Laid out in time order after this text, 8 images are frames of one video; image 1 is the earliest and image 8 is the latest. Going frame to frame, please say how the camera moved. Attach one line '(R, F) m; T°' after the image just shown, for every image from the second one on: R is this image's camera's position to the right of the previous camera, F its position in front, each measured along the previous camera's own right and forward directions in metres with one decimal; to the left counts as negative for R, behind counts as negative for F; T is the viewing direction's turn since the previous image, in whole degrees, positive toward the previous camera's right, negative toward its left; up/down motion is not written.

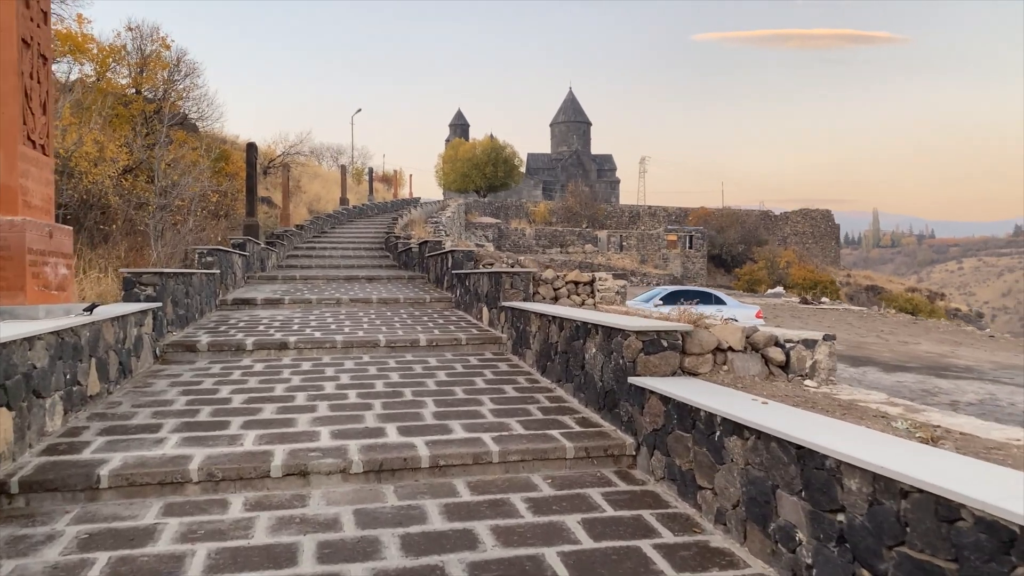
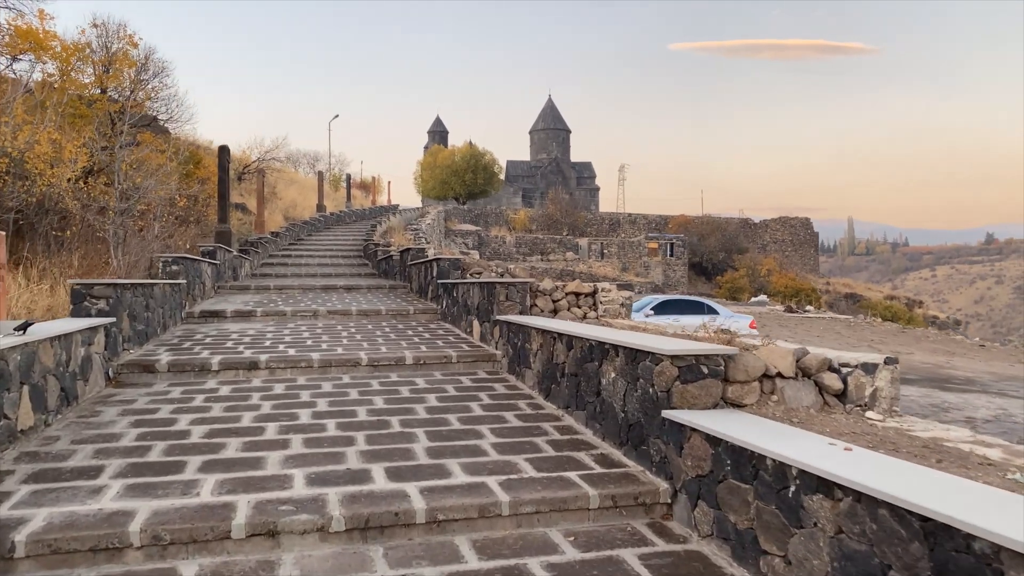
(-0.1, +0.5) m; +2°
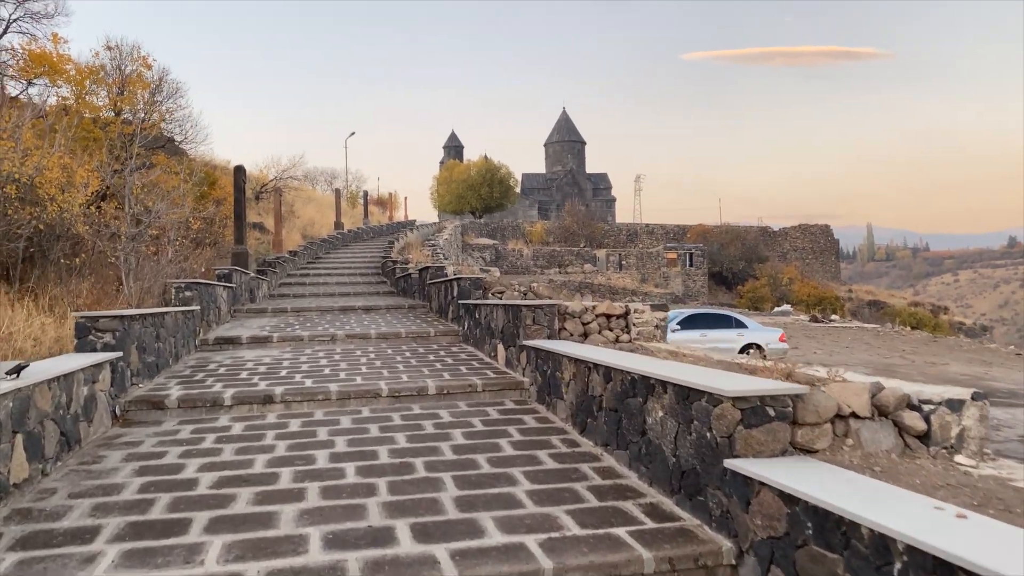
(-0.1, +0.3) m; -1°
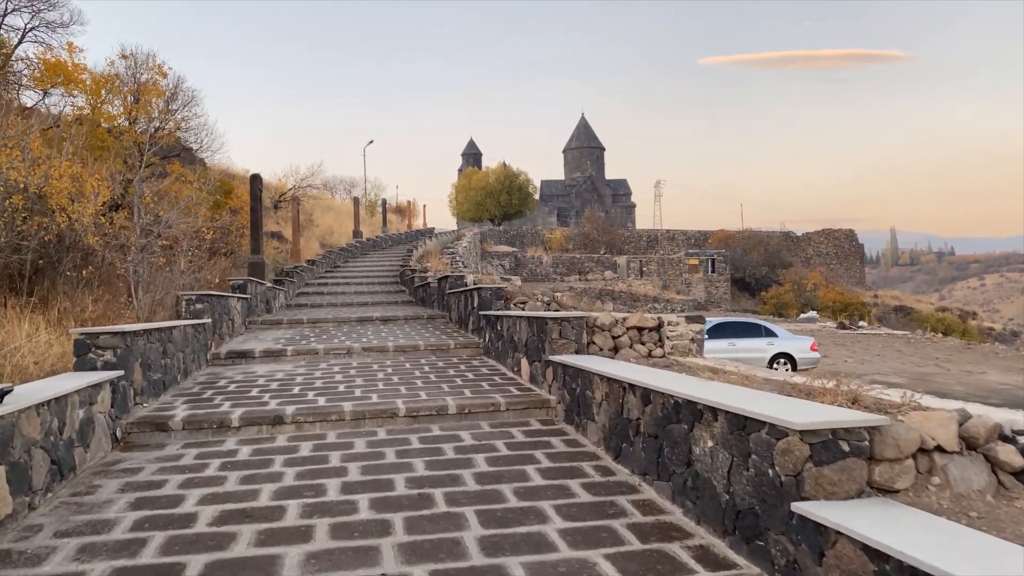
(0.0, +0.3) m; -1°
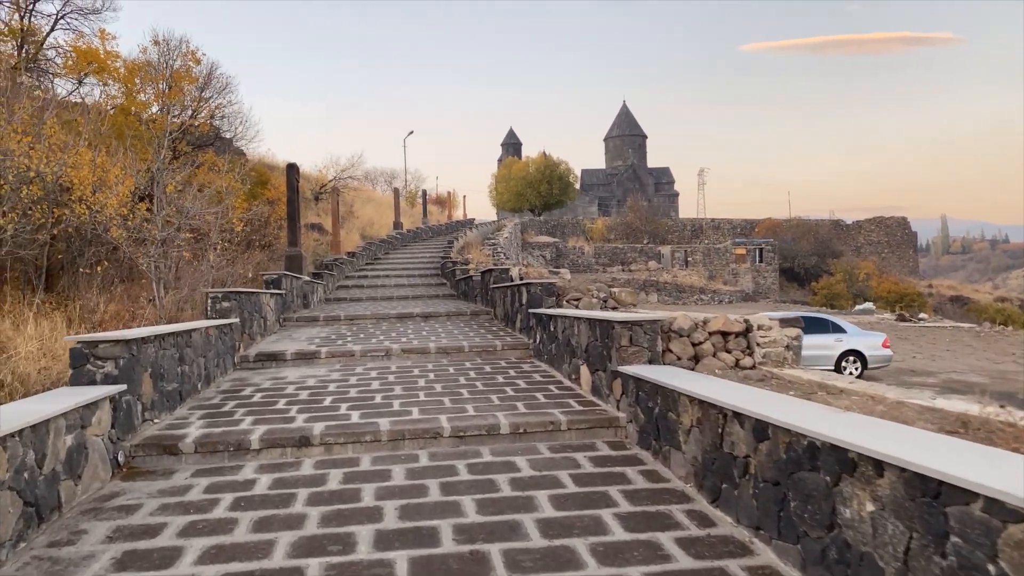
(-0.1, +0.7) m; -3°
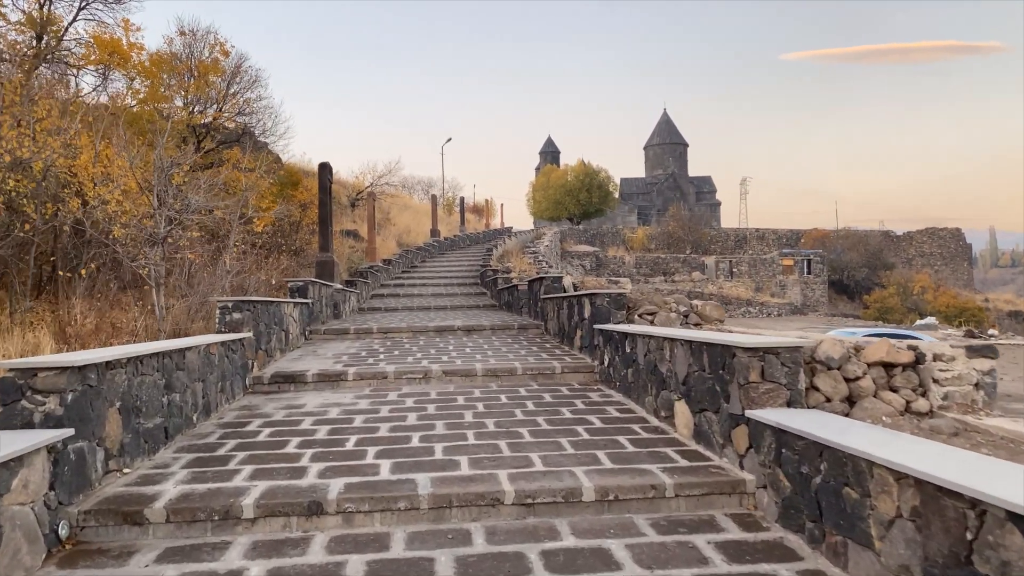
(-0.2, +1.1) m; -3°
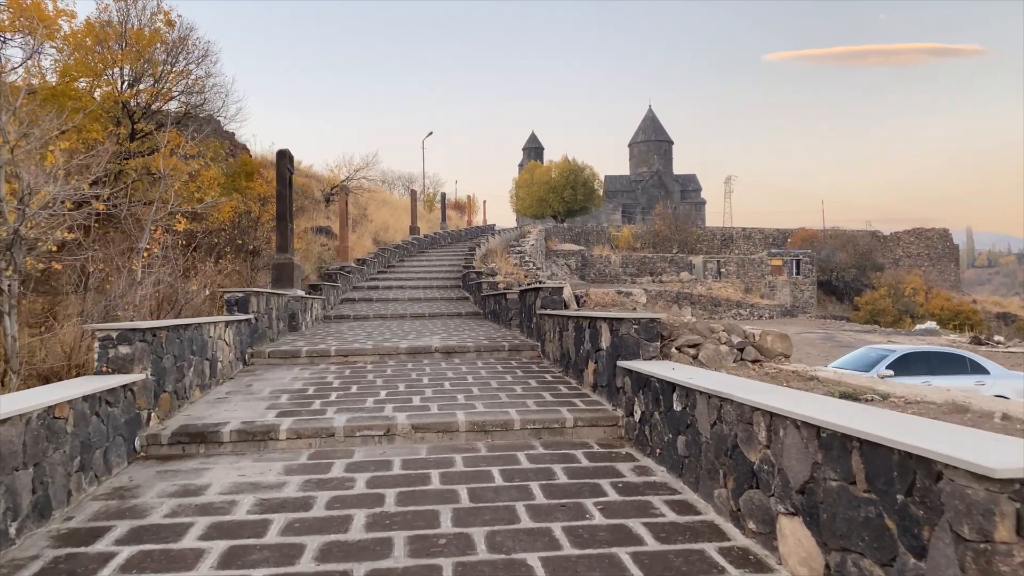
(-0.1, +1.5) m; +1°
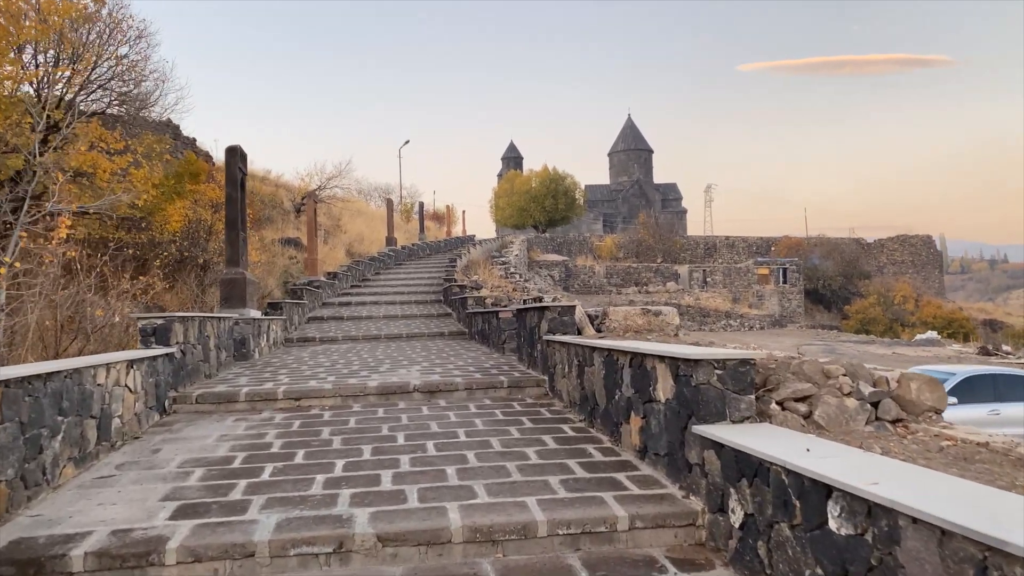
(-0.1, +1.5) m; +2°
